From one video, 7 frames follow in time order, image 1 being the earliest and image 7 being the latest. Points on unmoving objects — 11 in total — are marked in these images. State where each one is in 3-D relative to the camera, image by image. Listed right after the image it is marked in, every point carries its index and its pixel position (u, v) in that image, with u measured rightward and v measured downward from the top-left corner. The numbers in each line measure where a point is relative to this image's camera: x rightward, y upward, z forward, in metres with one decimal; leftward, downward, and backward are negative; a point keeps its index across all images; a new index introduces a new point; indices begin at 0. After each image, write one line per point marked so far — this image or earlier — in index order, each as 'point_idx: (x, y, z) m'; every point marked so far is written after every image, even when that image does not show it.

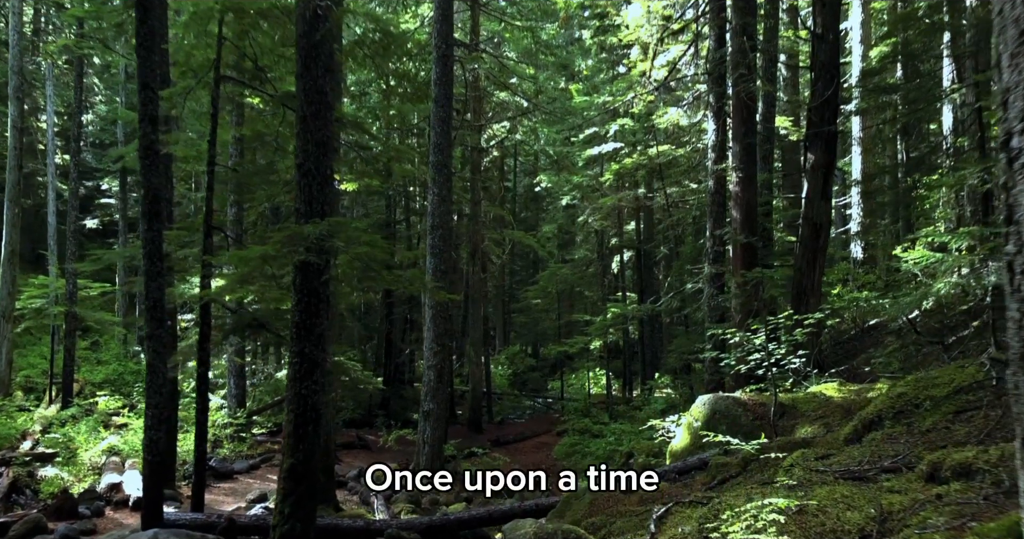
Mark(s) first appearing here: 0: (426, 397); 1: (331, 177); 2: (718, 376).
0: (-1.8, -2.6, +11.7) m
1: (-1.9, +1.0, +6.0) m
2: (+3.6, -1.8, +9.9) m
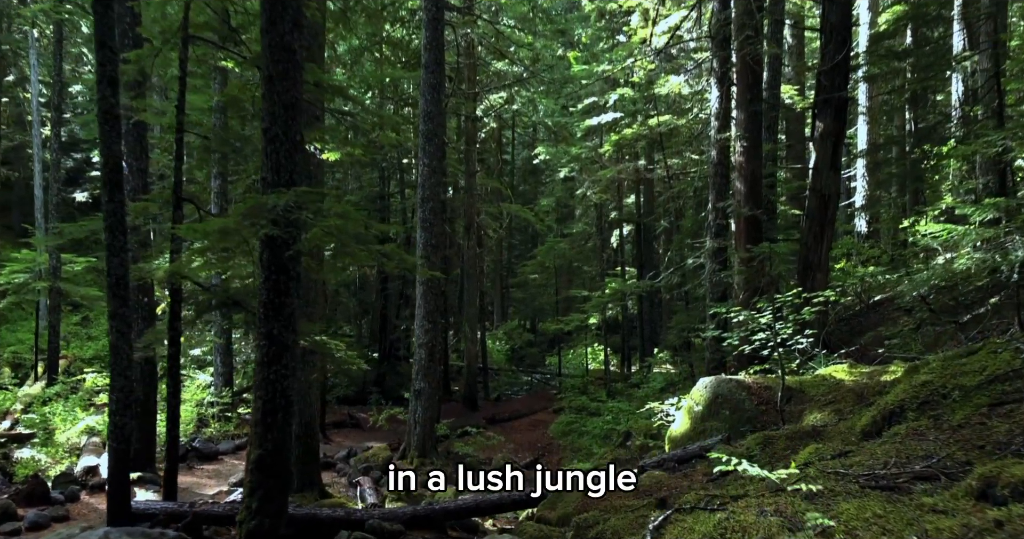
0: (-1.9, -2.1, +11.4) m
1: (-2.0, +1.2, +5.5) m
2: (+3.4, -1.4, +9.5) m
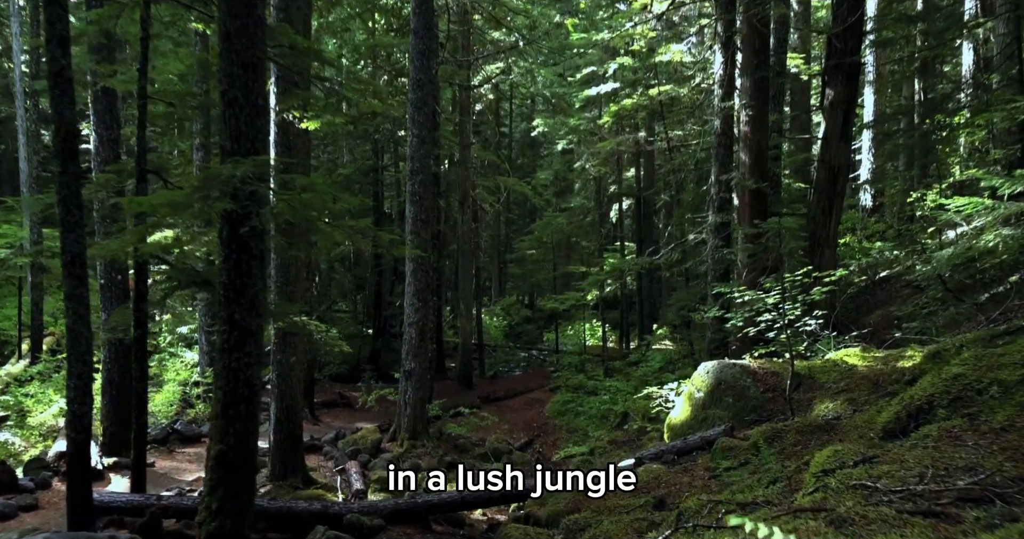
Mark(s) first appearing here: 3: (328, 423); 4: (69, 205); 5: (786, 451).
0: (-2.0, -1.7, +11.0) m
1: (-2.1, +1.4, +4.9) m
2: (+3.3, -1.0, +9.1) m
3: (-3.9, -3.2, +12.0) m
4: (-4.5, +0.6, +5.8) m
5: (+2.0, -1.3, +4.2) m
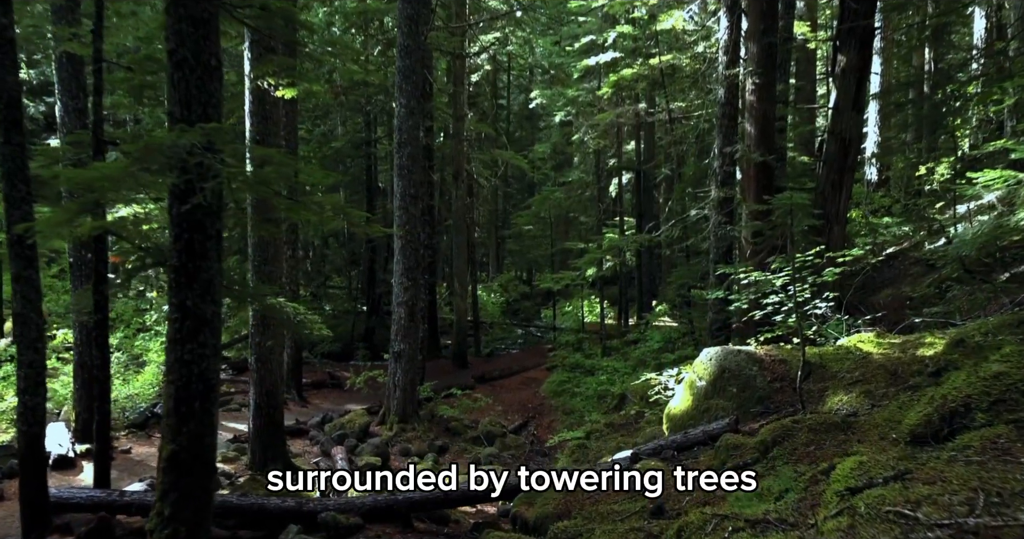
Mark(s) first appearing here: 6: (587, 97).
0: (-2.1, -1.2, +10.6) m
1: (-2.3, +1.5, +4.4) m
2: (+3.2, -0.7, +8.7) m
3: (-4.0, -2.8, +11.7) m
4: (-4.6, +0.8, +5.3) m
5: (+1.9, -1.2, +3.7) m
6: (+2.6, +5.9, +19.4) m
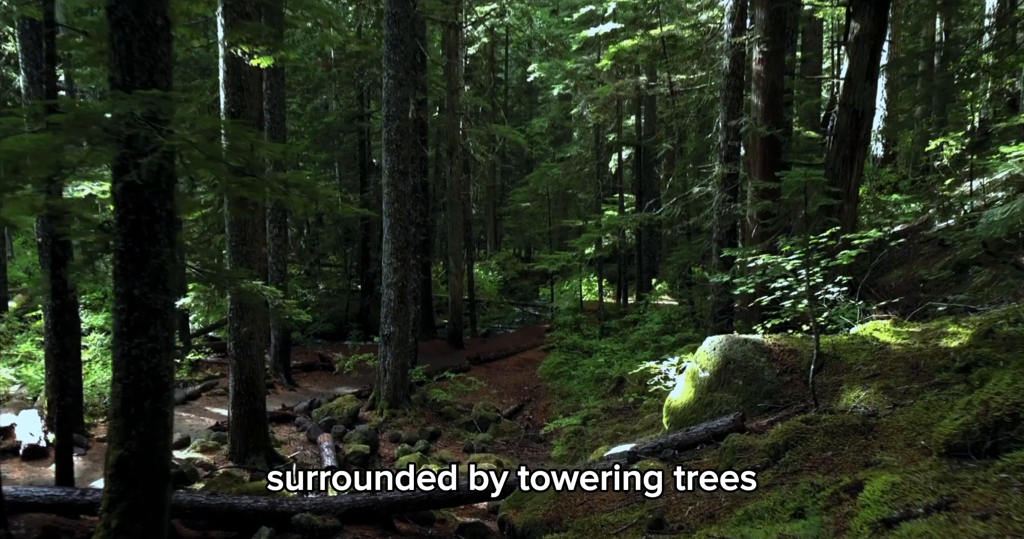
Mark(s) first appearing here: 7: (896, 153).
0: (-2.2, -0.9, +10.2) m
1: (-2.4, +1.7, +3.9) m
2: (+3.1, -0.4, +8.3) m
3: (-4.1, -2.4, +11.4) m
4: (-4.7, +1.0, +4.8) m
5: (+1.8, -1.1, +3.4) m
6: (+2.4, +6.6, +18.8) m
7: (+10.5, +3.2, +15.6) m
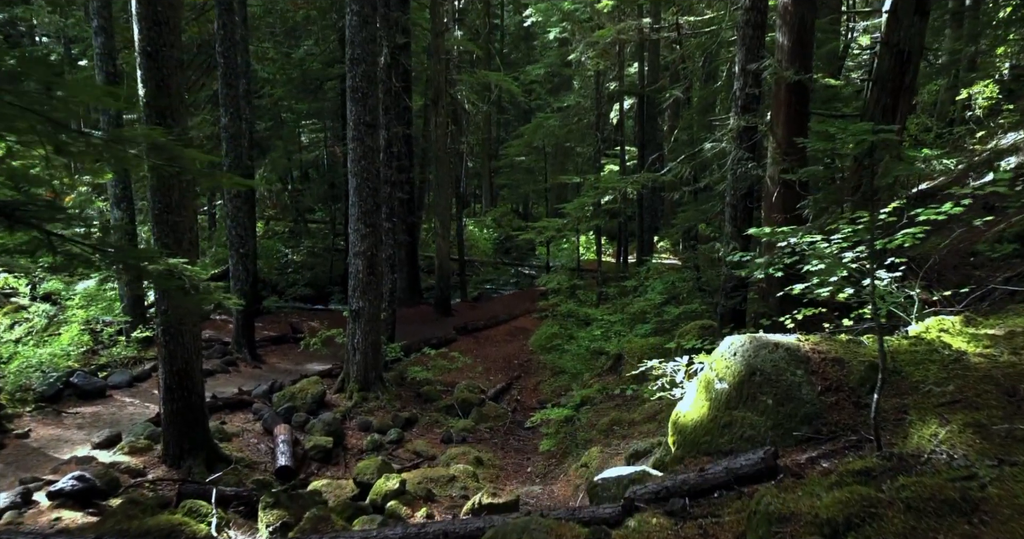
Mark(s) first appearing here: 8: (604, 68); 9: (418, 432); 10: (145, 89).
0: (-2.5, -0.4, +9.1) m
1: (-2.6, +1.7, +2.6) m
2: (+2.8, -0.1, +7.1) m
3: (-4.3, -1.7, +10.4) m
4: (-5.0, +1.1, +3.6) m
5: (+1.5, -1.2, +2.3) m
6: (+2.2, +7.8, +17.0) m
7: (+10.3, +4.1, +14.1) m
8: (+2.7, +6.0, +16.9) m
9: (-1.4, -2.4, +8.5) m
10: (-3.9, +1.9, +6.0) m
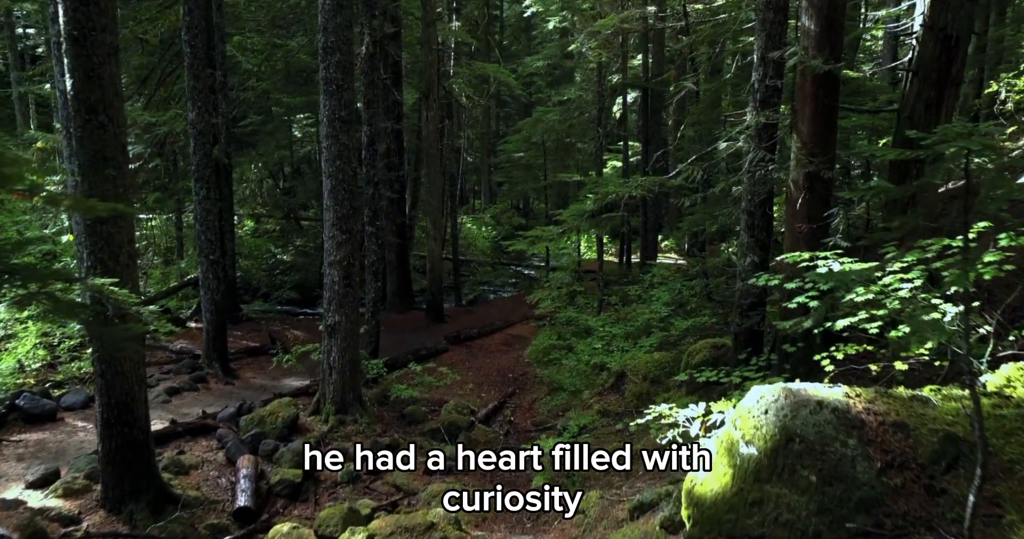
0: (-2.6, -0.5, +8.2) m
1: (-2.7, +1.4, +1.8) m
2: (+2.7, -0.2, +6.3) m
3: (-4.5, -1.9, +9.6) m
4: (-5.1, +0.9, +2.8) m
5: (+1.4, -1.4, +1.5) m
6: (+2.1, +7.7, +16.1) m
7: (+10.2, +4.0, +13.2) m
8: (+2.6, +5.9, +16.0) m
9: (-1.5, -2.6, +7.7) m
10: (-4.0, +1.7, +5.2) m
